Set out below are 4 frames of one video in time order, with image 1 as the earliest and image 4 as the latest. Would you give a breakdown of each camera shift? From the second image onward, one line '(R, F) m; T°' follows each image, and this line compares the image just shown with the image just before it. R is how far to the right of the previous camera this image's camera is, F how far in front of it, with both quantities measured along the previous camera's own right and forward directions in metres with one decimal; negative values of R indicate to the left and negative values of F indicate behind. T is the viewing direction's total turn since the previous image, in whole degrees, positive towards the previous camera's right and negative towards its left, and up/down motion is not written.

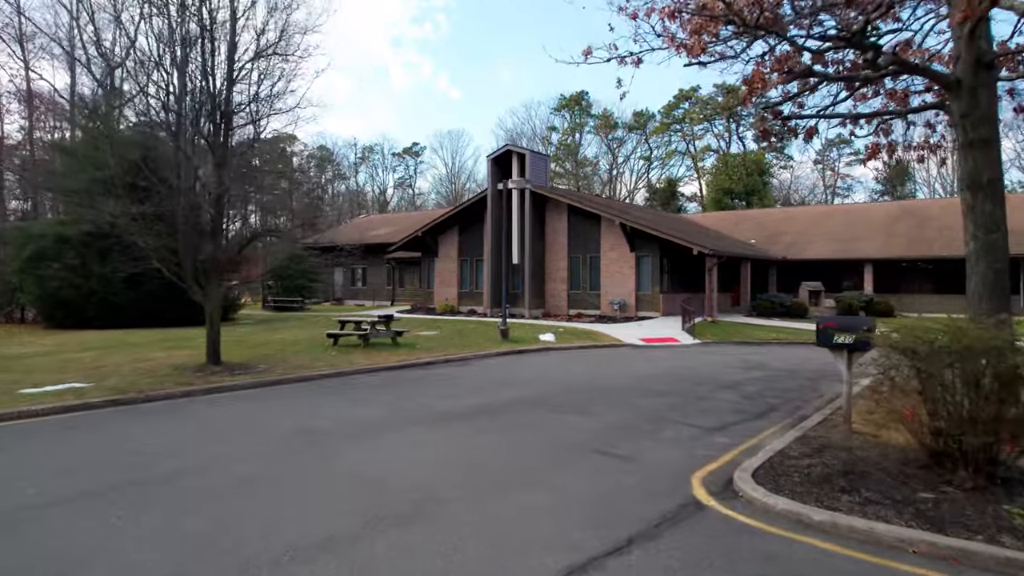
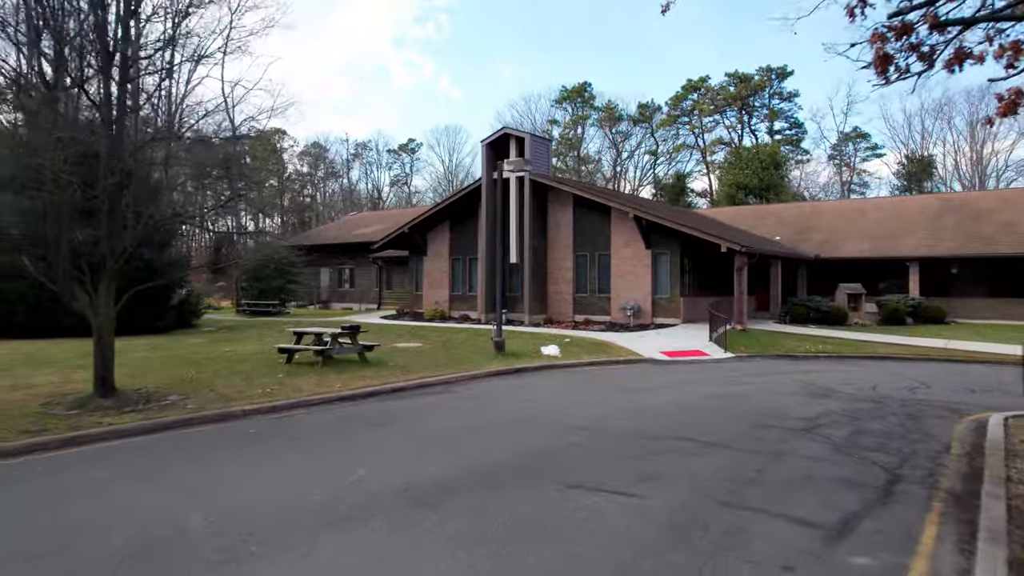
(0.0, +3.1) m; 0°
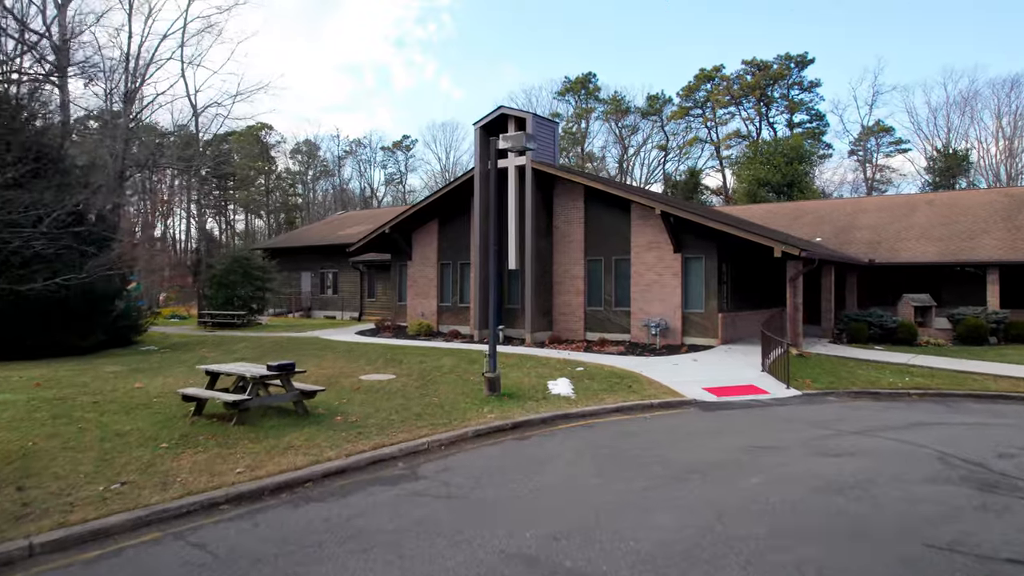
(0.0, +3.8) m; 0°
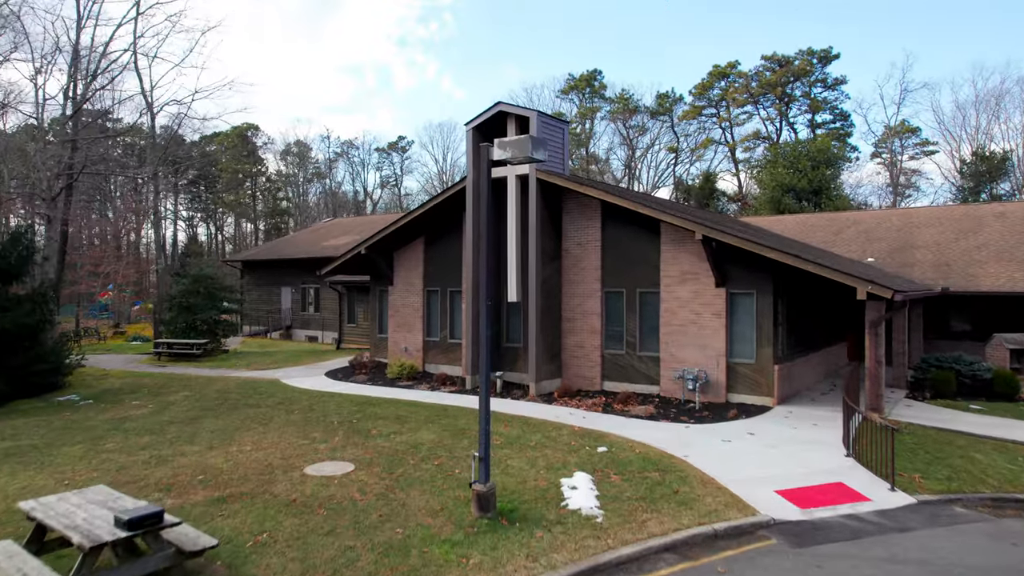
(0.0, +3.5) m; 0°
